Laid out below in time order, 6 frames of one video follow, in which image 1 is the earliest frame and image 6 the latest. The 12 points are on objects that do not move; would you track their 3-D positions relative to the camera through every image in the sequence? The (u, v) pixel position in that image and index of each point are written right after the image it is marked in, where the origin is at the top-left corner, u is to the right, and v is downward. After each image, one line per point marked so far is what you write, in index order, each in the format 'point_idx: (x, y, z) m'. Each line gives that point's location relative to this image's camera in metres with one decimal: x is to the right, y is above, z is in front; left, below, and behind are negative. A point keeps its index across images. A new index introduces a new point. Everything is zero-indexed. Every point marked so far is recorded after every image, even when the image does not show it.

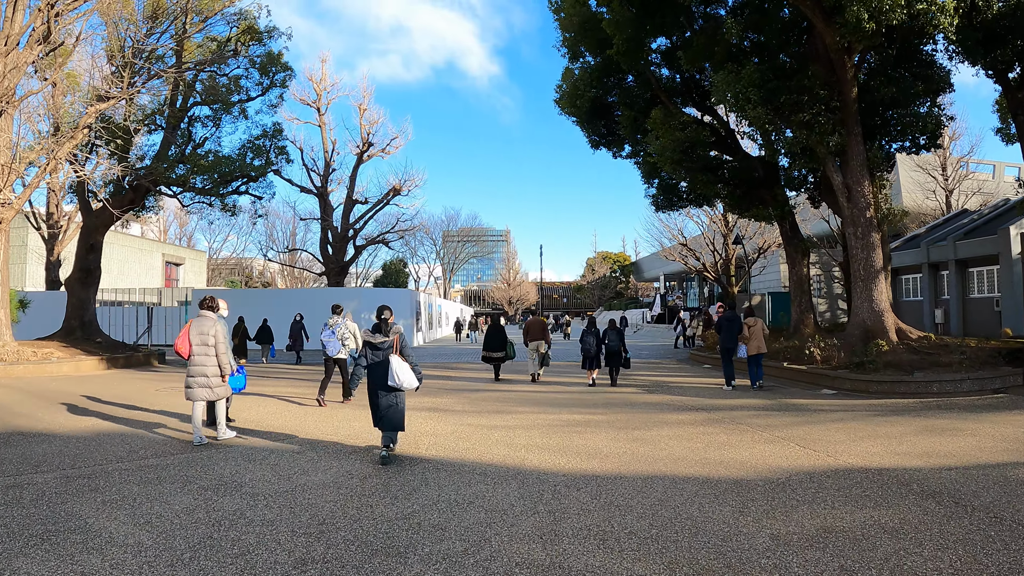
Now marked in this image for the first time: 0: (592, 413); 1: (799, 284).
0: (+1.0, -1.5, +7.9) m
1: (+6.9, +0.1, +15.5) m
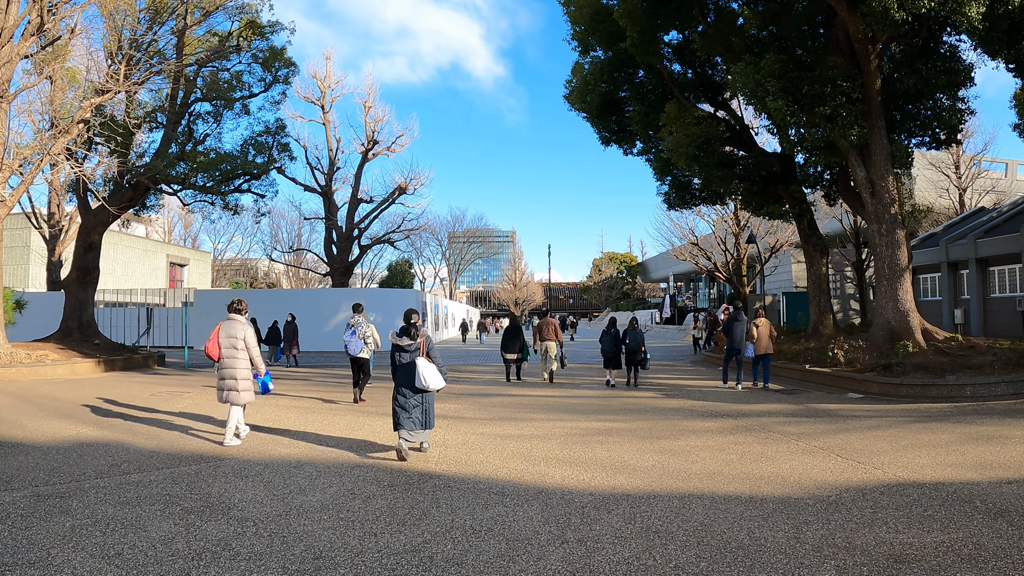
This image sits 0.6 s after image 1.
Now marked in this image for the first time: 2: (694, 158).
0: (+1.1, -1.5, +7.4) m
1: (+7.1, +0.1, +15.0) m
2: (+4.3, +3.1, +15.5) m
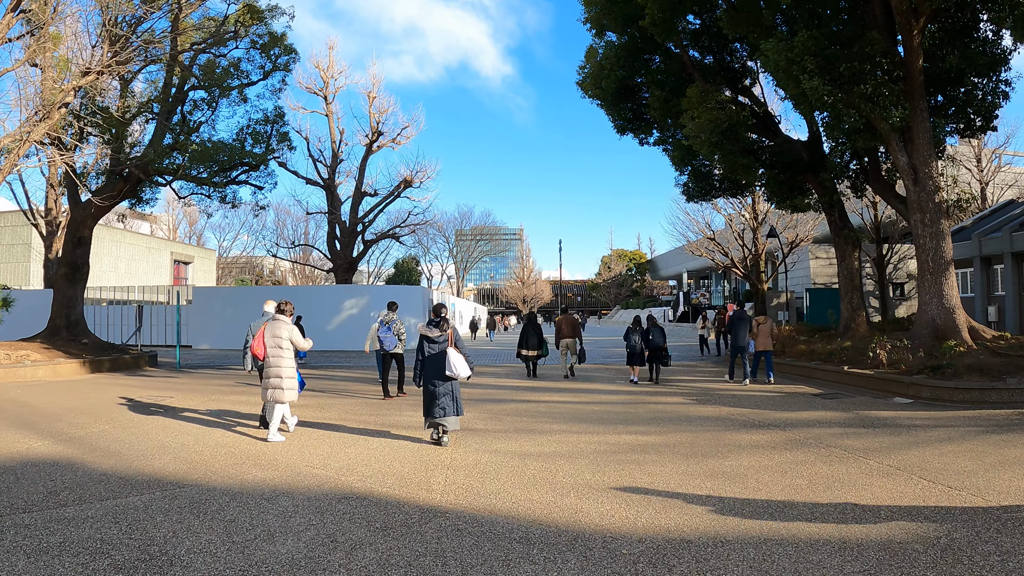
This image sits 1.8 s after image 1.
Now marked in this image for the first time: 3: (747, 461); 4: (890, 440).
0: (+1.3, -1.4, +6.5) m
1: (+7.3, +0.2, +14.0) m
2: (+4.6, +3.2, +14.5) m
3: (+2.0, -1.4, +5.4) m
4: (+3.7, -1.5, +6.3) m
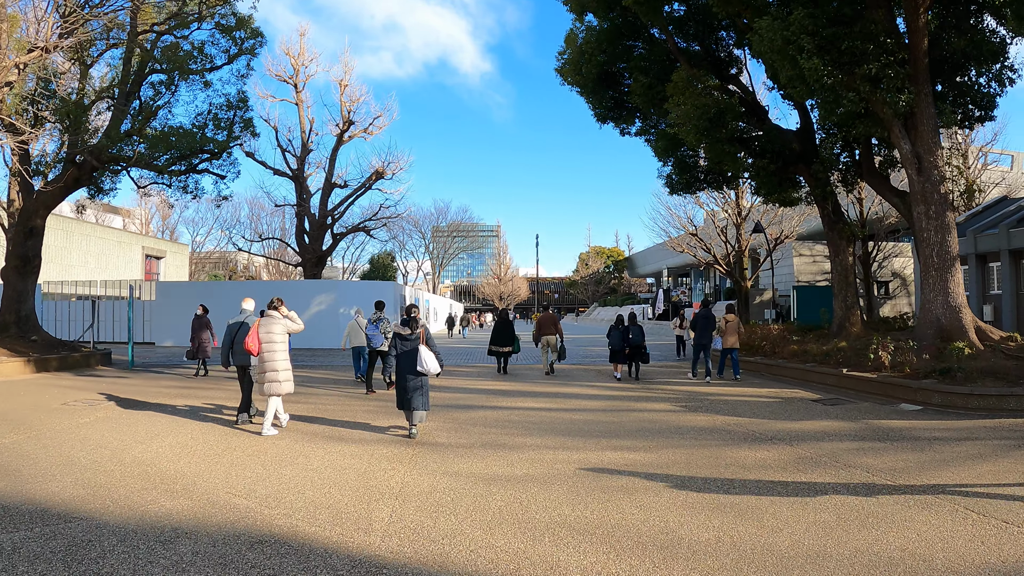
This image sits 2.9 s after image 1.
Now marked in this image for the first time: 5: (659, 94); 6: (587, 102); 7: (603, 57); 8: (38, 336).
0: (+1.0, -1.4, +5.6) m
1: (+6.8, +0.3, +13.3) m
2: (+4.1, +3.3, +13.7) m
3: (+1.7, -1.4, +4.5) m
4: (+3.4, -1.4, +5.5) m
5: (+3.6, +4.7, +15.9) m
6: (+2.0, +5.0, +17.5) m
7: (+2.3, +5.9, +16.5) m
8: (-13.3, -1.3, +18.2) m
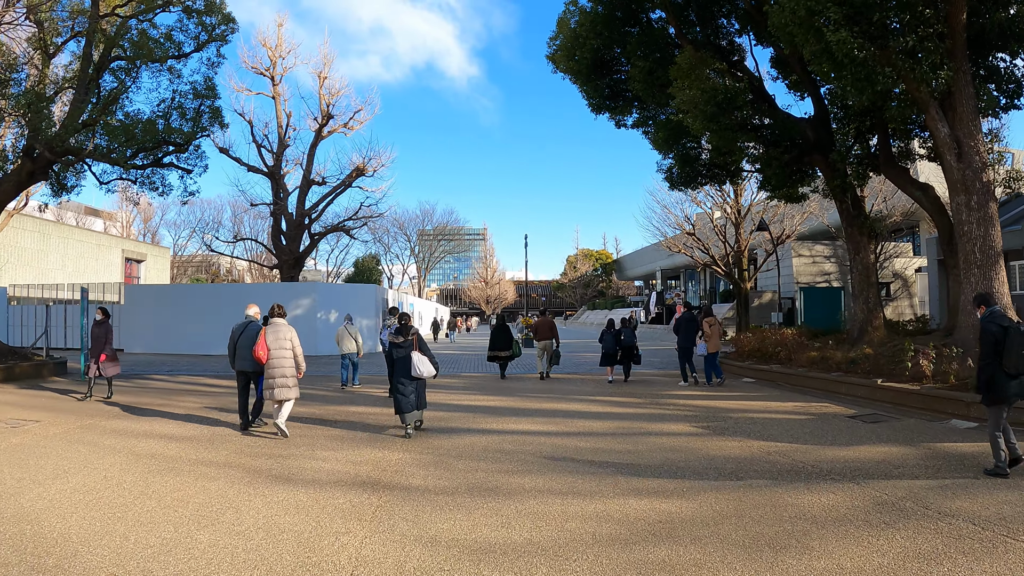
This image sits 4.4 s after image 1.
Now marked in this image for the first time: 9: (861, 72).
0: (+1.0, -1.4, +4.3) m
1: (+6.6, +0.2, +12.2) m
2: (+3.9, +3.3, +12.6) m
3: (+1.7, -1.4, +3.3) m
4: (+3.4, -1.4, +4.3) m
5: (+3.3, +4.7, +14.7) m
6: (+1.7, +5.0, +16.3) m
7: (+2.0, +5.8, +15.3) m
8: (-13.6, -1.4, +16.7) m
9: (+4.9, +3.1, +9.1) m
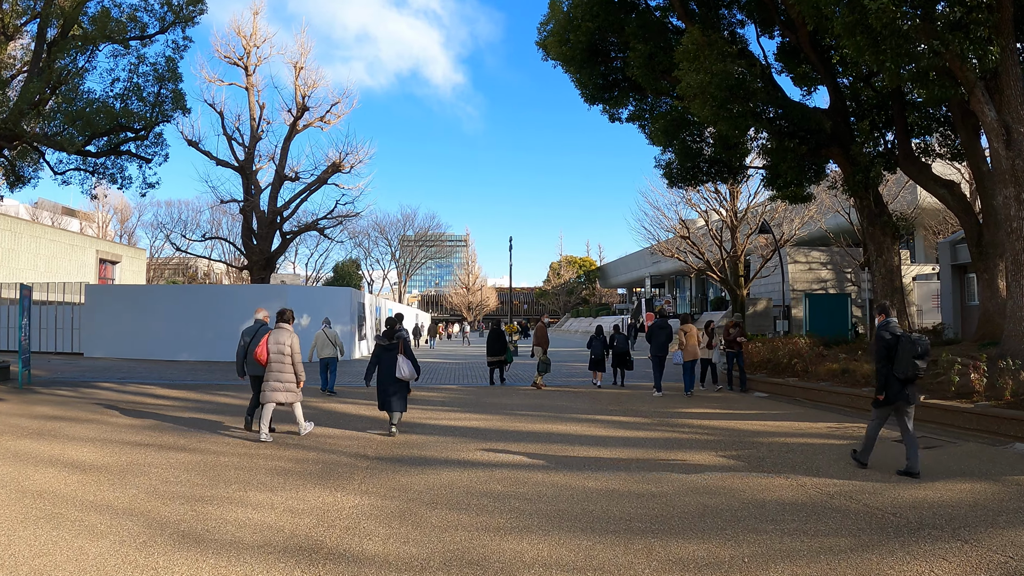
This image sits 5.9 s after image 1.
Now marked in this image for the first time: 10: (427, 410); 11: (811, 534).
0: (+1.0, -1.3, +3.1) m
1: (+6.4, +0.2, +11.1) m
2: (+3.7, +3.2, +11.4) m
3: (+1.7, -1.3, +2.1) m
4: (+3.4, -1.4, +3.2) m
5: (+3.1, +4.6, +13.6) m
6: (+1.5, +4.9, +15.1) m
7: (+1.8, +5.8, +14.1) m
8: (-13.9, -1.4, +15.0) m
9: (+4.8, +3.0, +8.0) m
10: (-1.2, -1.7, +9.0) m
11: (+1.6, -1.4, +3.6) m
